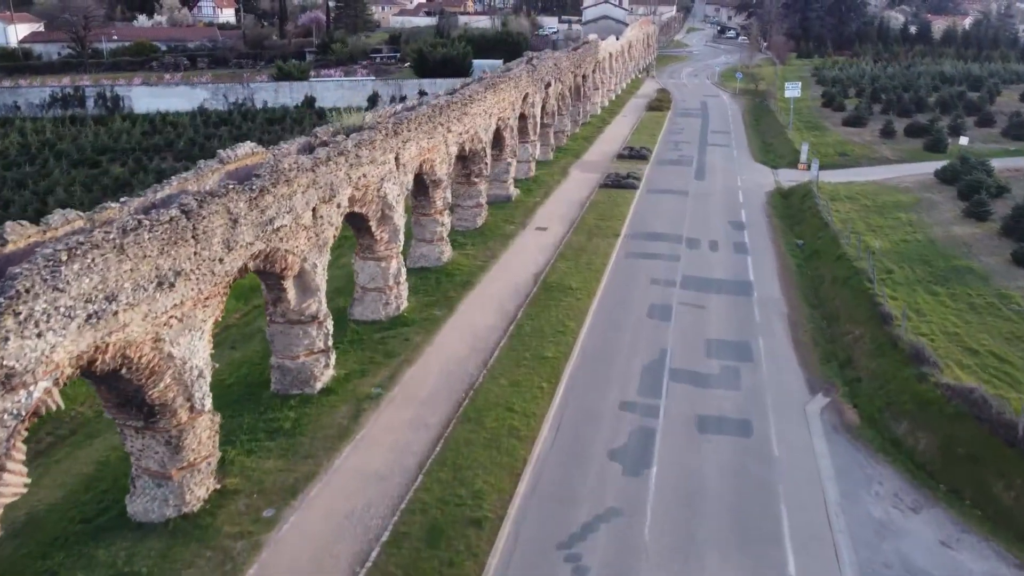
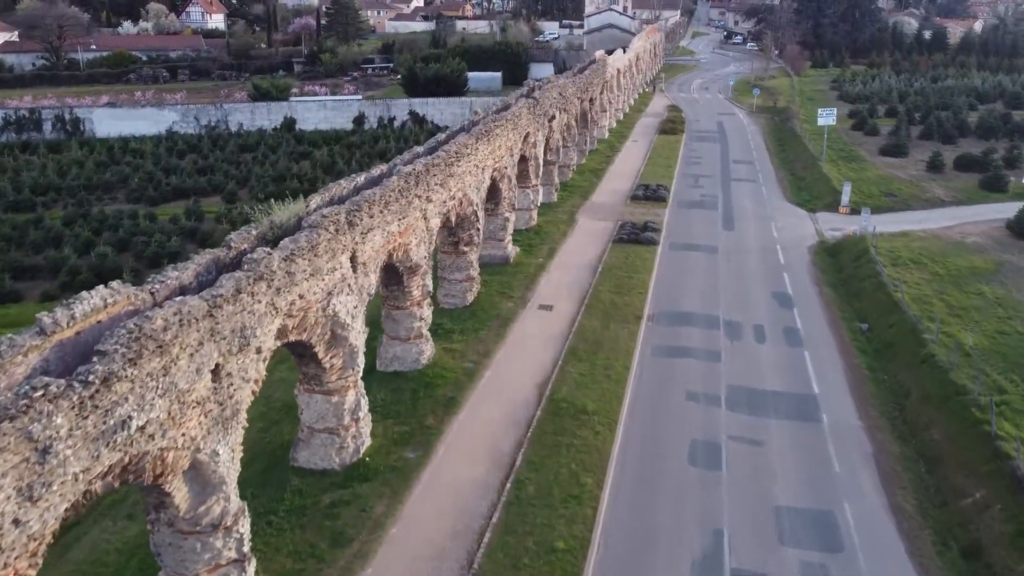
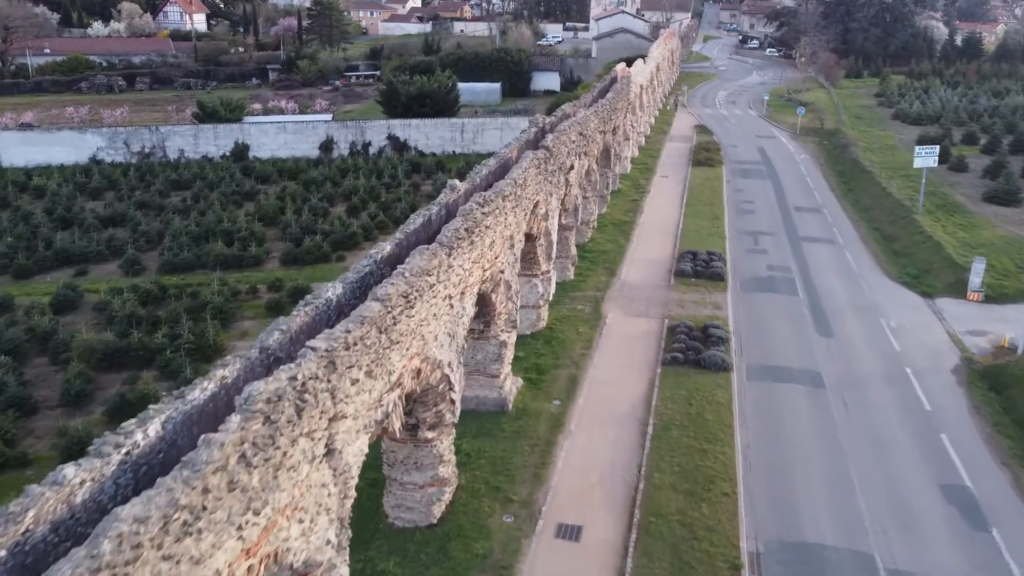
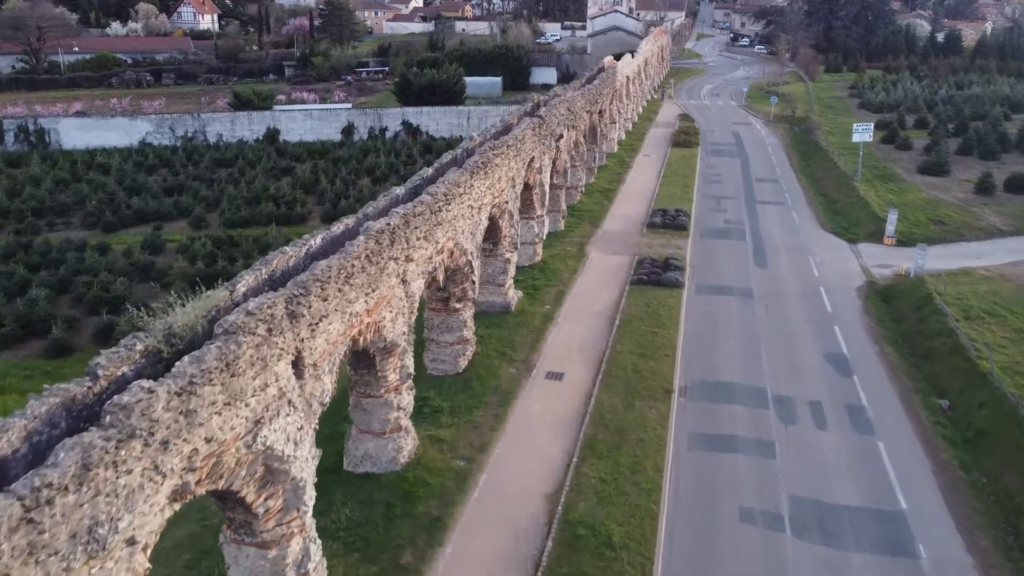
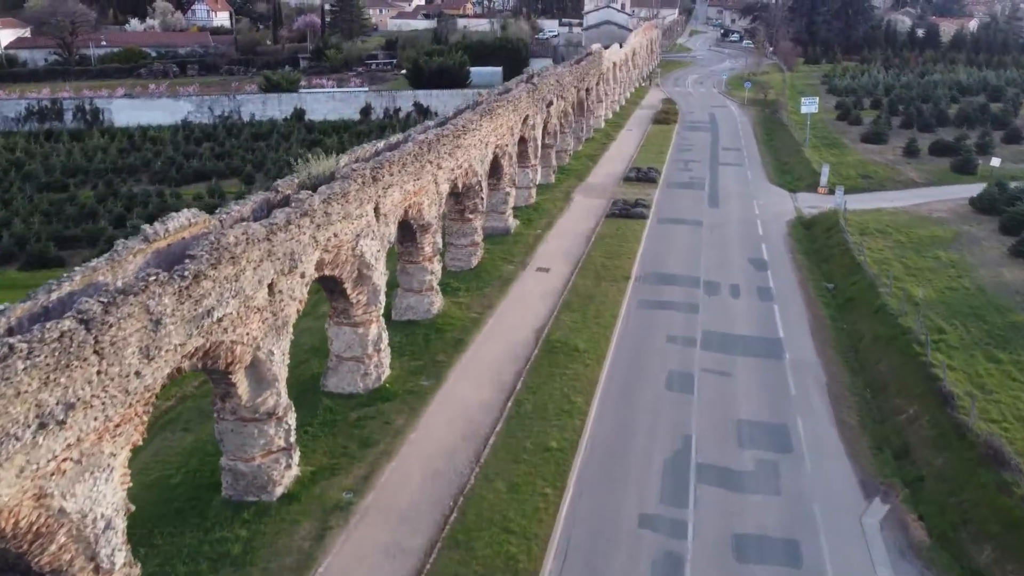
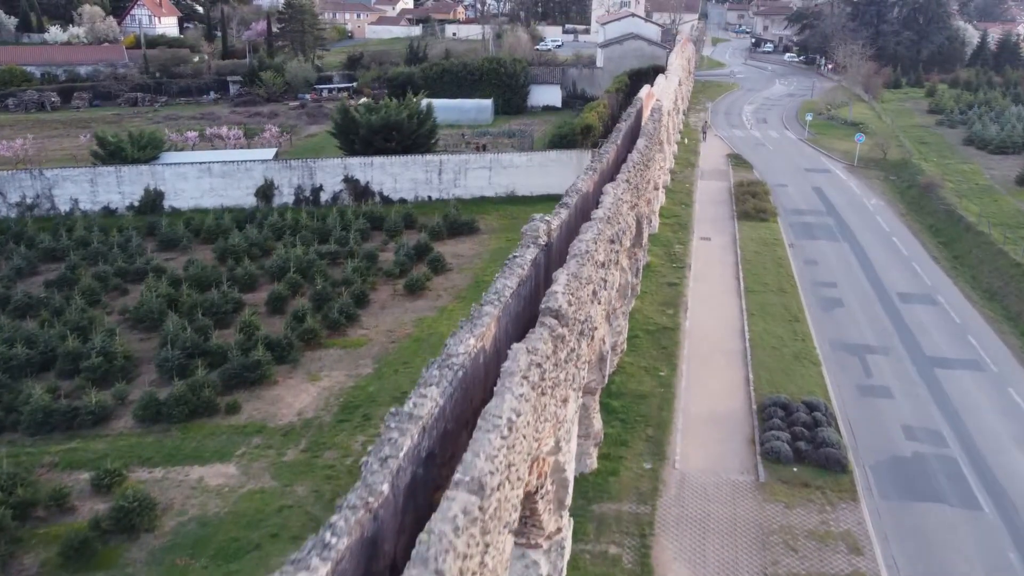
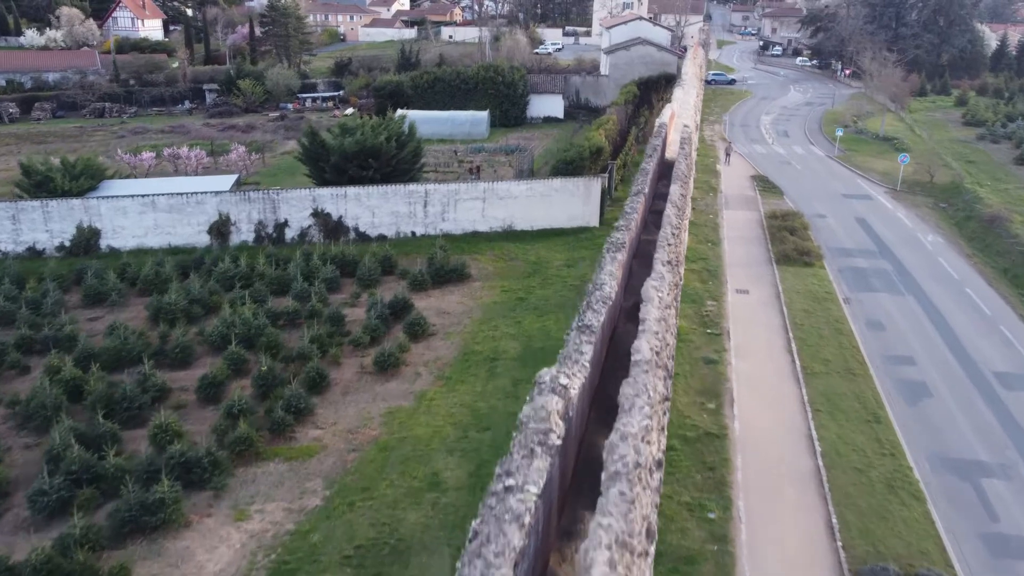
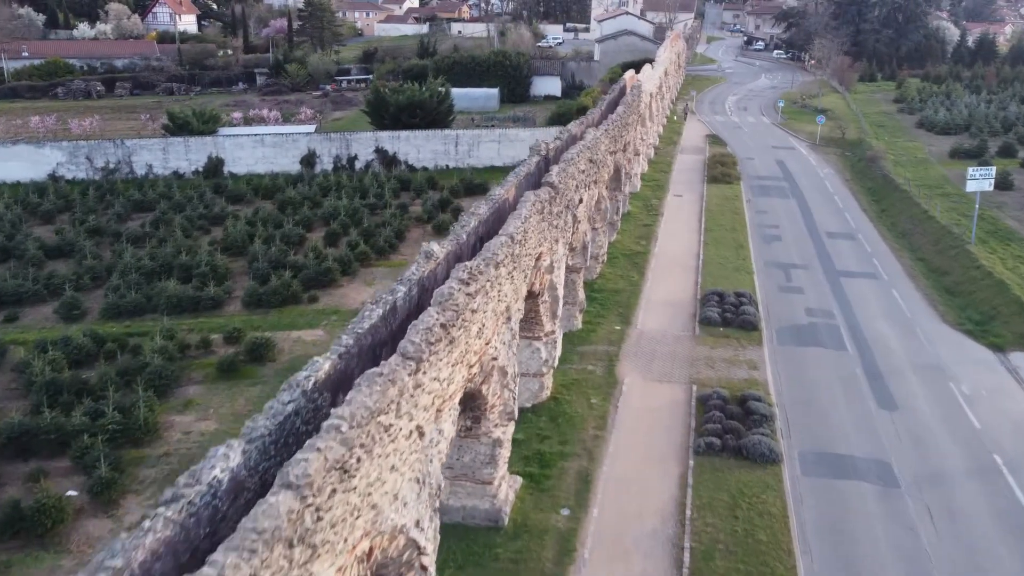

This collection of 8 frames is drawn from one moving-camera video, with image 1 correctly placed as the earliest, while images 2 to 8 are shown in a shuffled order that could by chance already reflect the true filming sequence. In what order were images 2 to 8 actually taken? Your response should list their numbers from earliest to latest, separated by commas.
5, 2, 4, 3, 8, 6, 7
